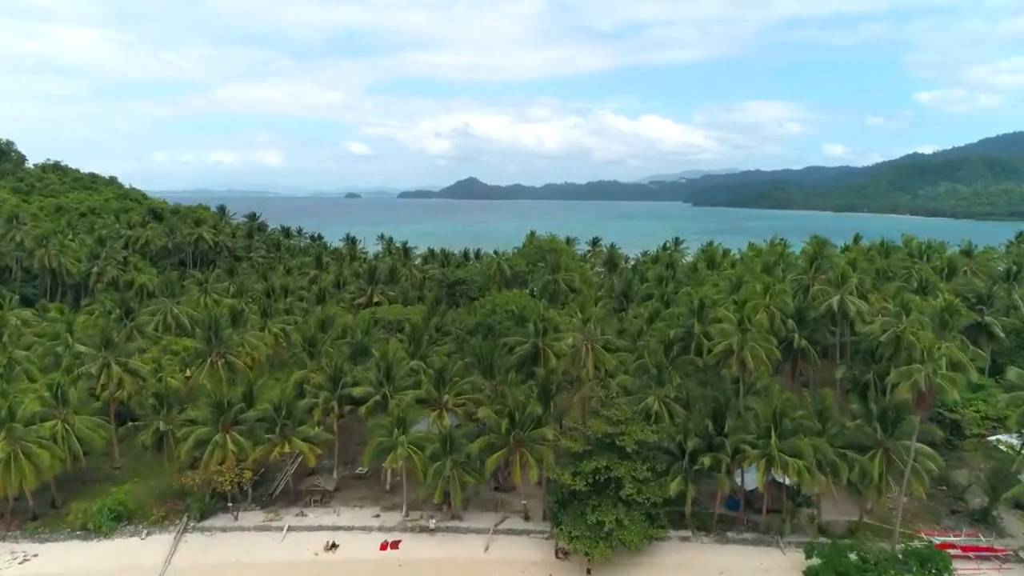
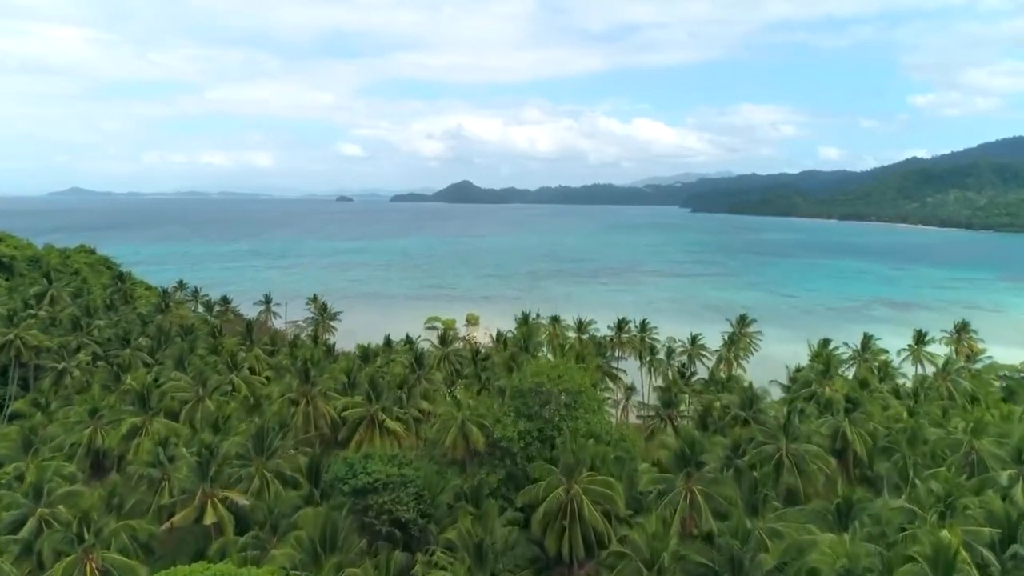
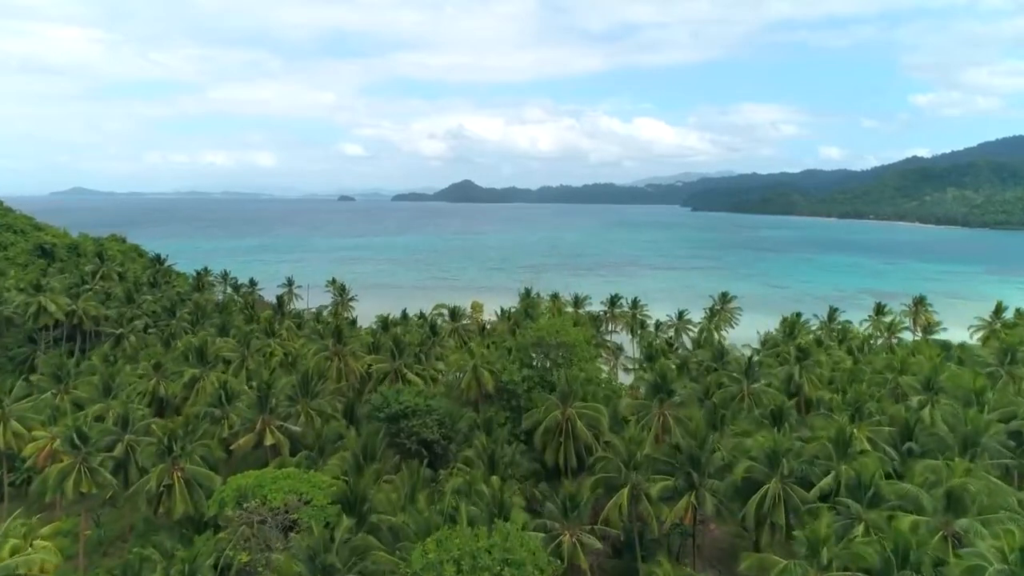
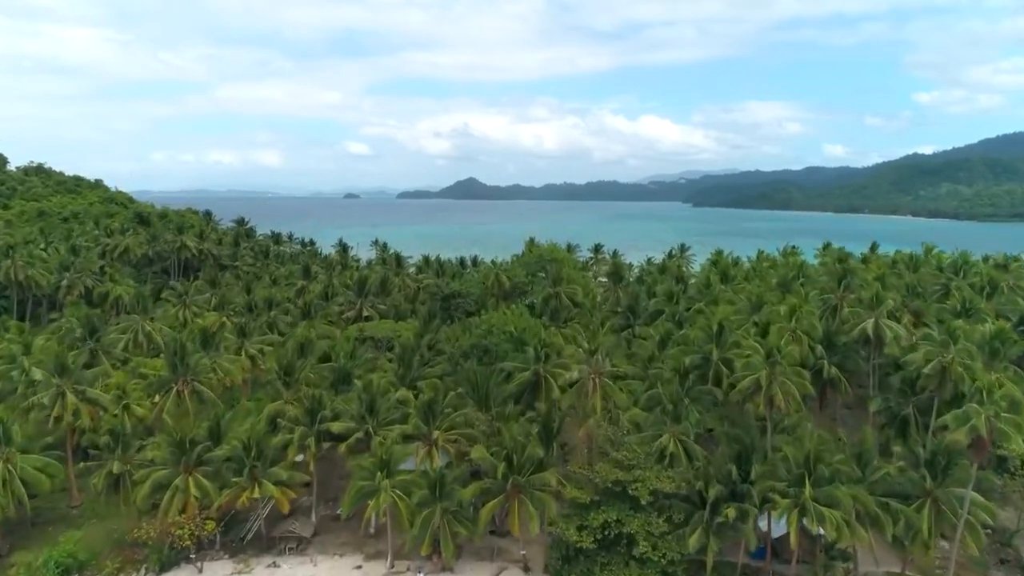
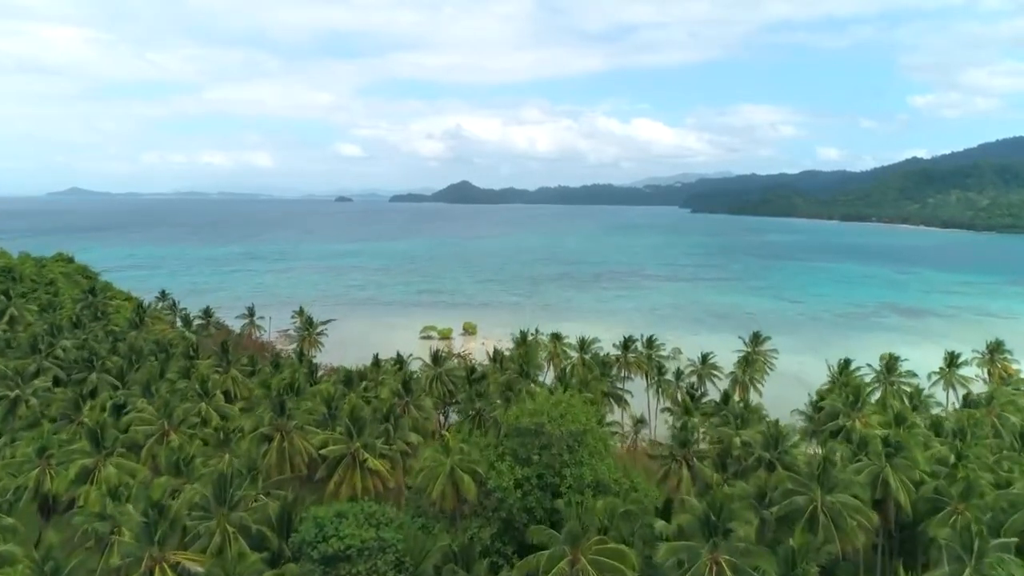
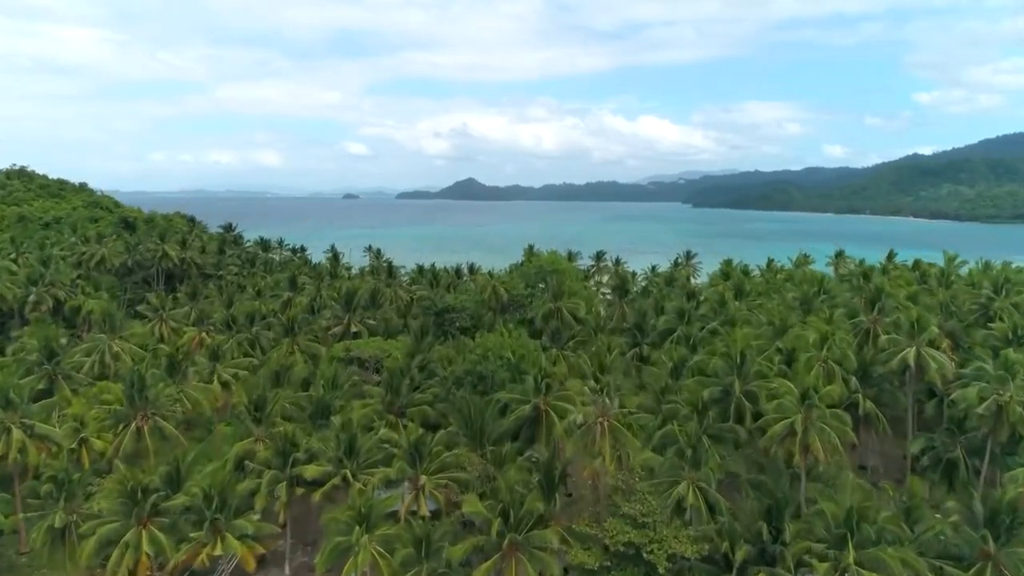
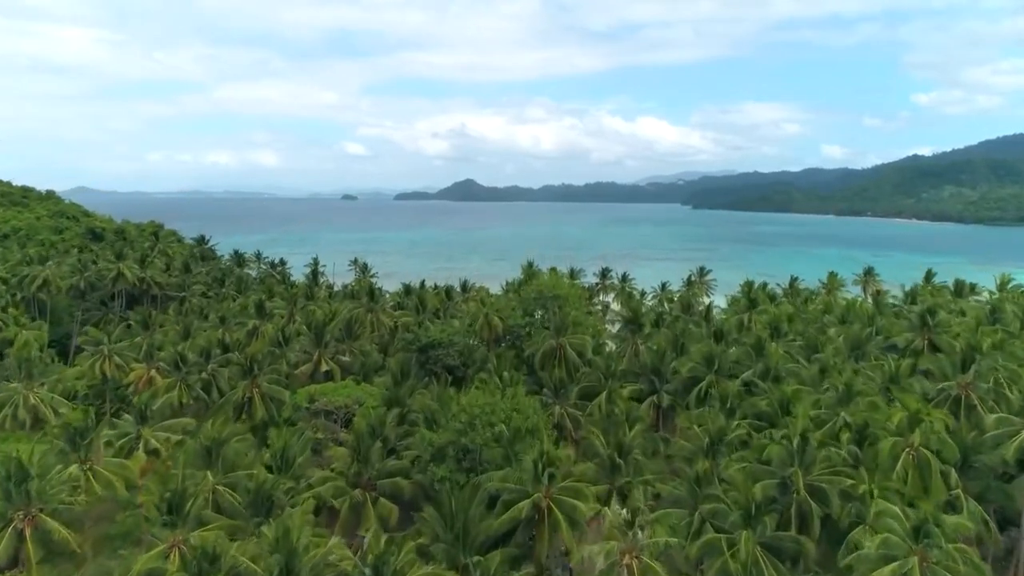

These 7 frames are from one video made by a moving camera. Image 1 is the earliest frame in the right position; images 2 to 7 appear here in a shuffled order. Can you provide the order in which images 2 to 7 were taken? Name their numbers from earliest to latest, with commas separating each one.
4, 6, 7, 3, 2, 5
